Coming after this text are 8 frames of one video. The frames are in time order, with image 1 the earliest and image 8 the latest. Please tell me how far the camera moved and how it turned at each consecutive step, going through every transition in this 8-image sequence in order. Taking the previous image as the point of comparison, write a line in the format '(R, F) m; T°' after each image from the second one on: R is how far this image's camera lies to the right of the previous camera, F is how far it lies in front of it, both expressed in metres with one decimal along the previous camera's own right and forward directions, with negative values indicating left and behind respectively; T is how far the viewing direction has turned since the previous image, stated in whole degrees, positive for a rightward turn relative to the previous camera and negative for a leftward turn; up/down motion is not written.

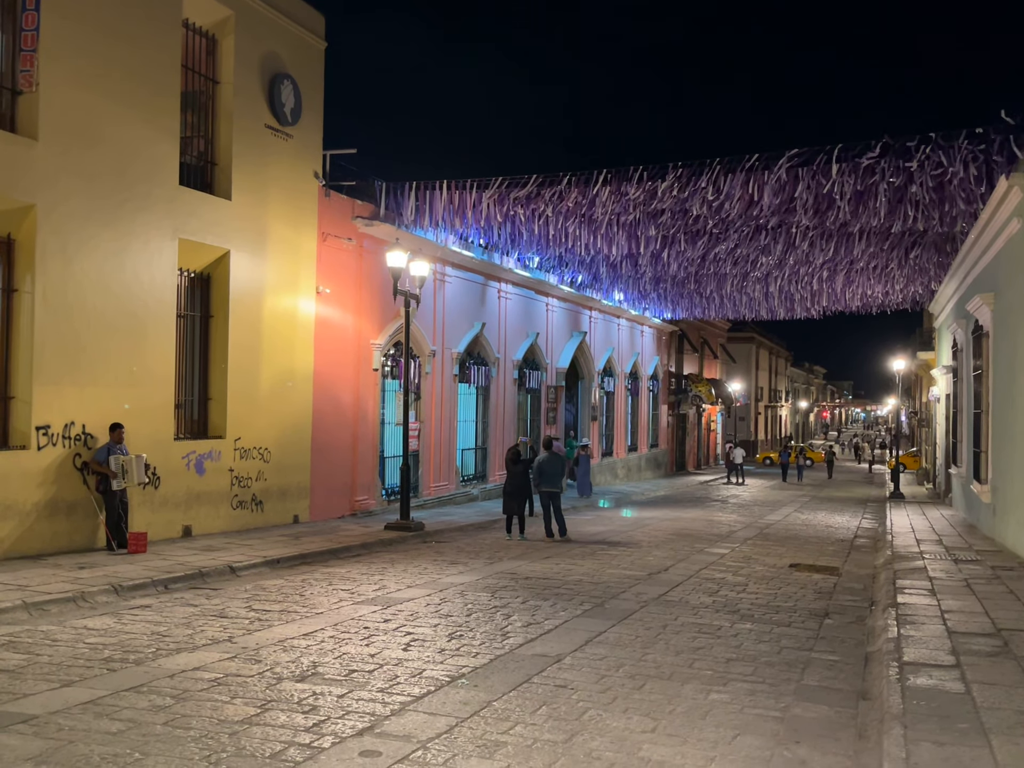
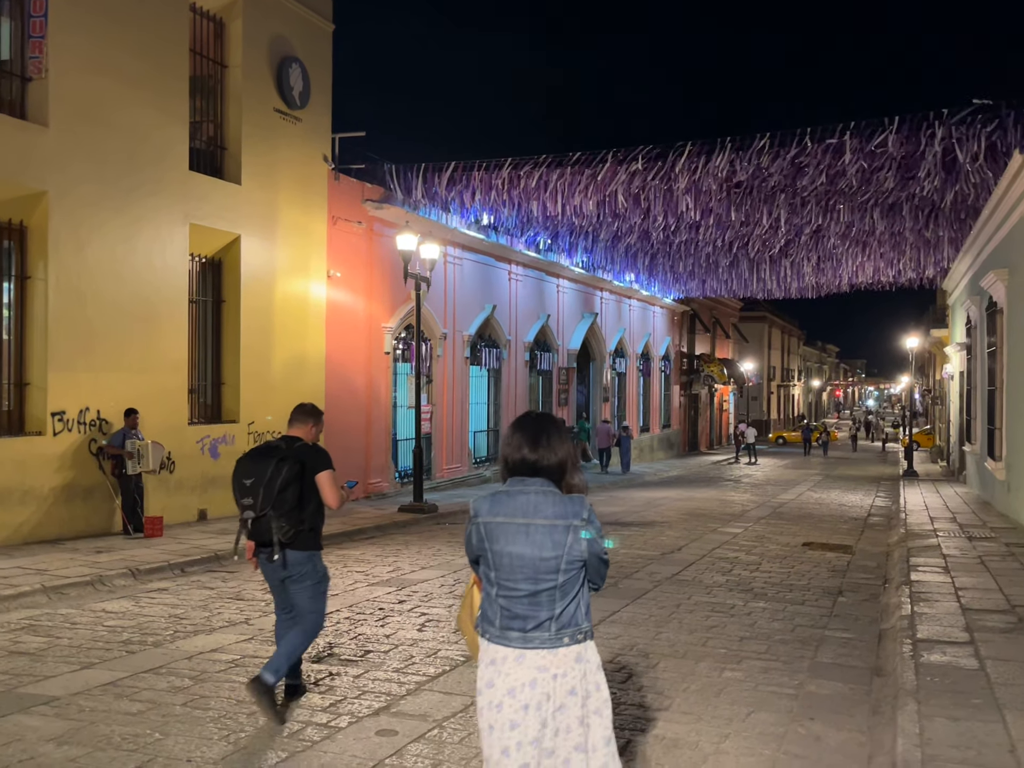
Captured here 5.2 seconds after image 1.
(0.0, 0.0) m; -1°
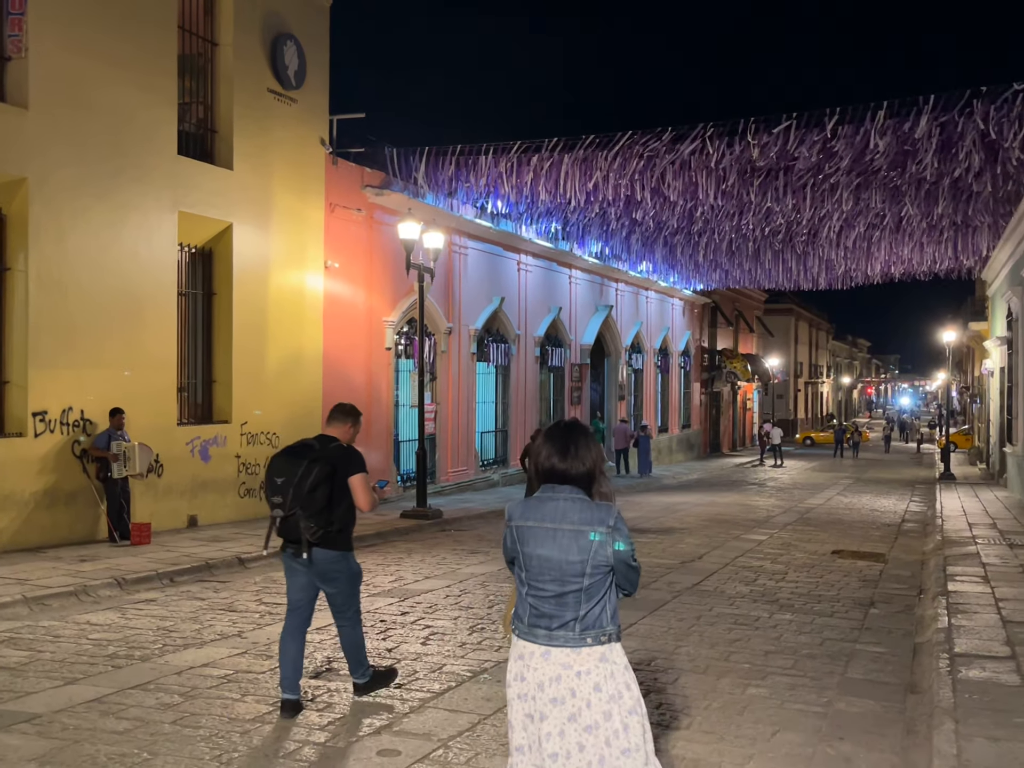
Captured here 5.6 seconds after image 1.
(0.0, +0.5) m; 0°
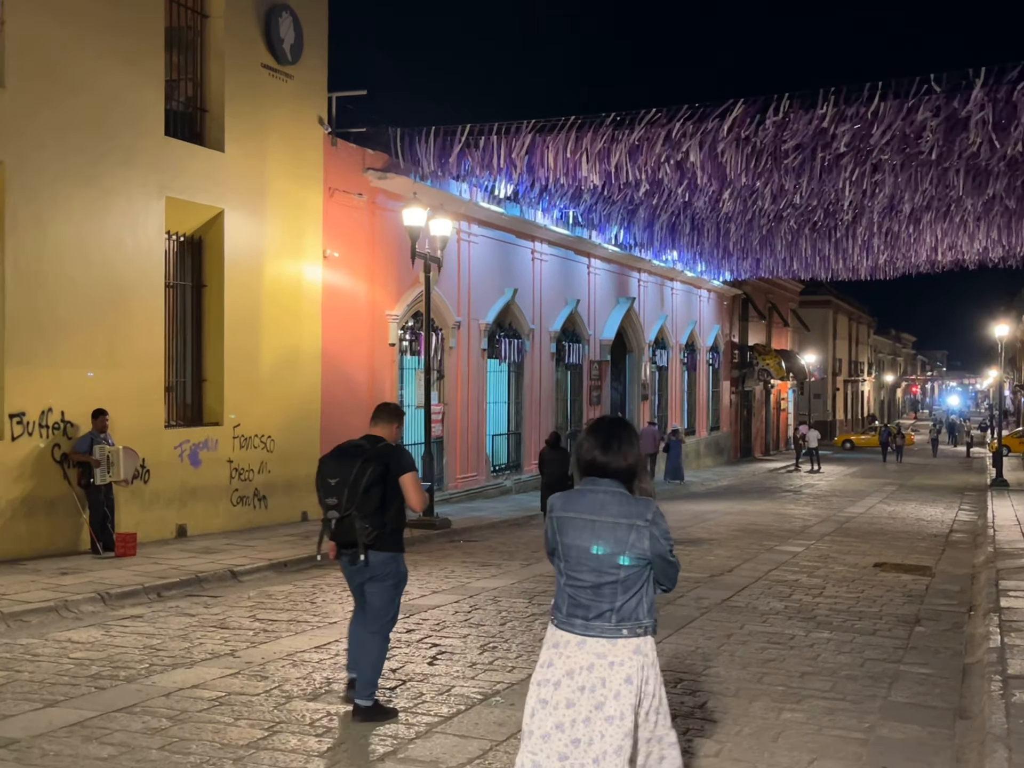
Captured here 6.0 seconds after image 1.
(0.0, +0.6) m; -1°
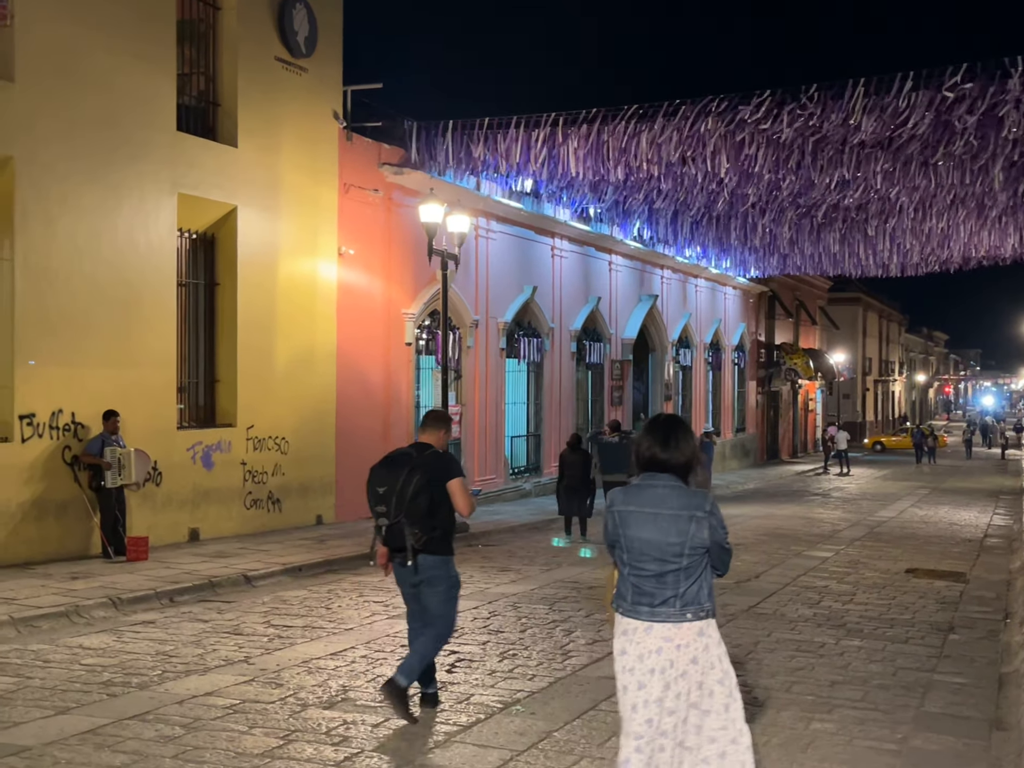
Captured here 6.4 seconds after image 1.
(-0.1, +0.2) m; -1°
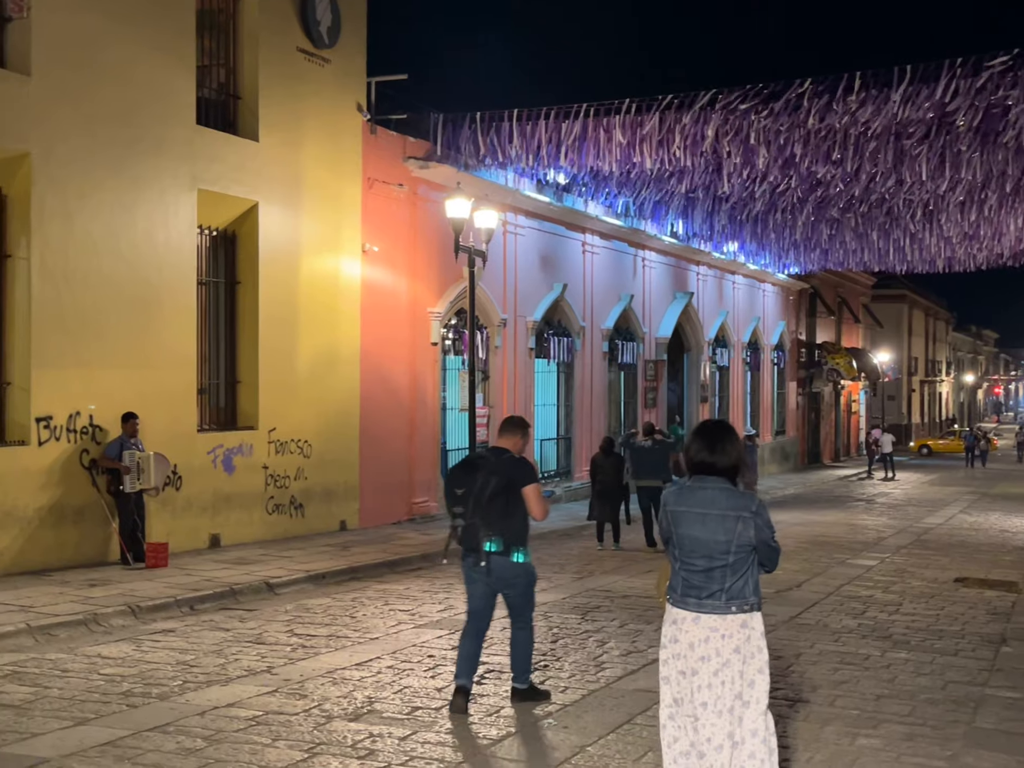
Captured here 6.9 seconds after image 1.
(-0.1, +0.3) m; -1°
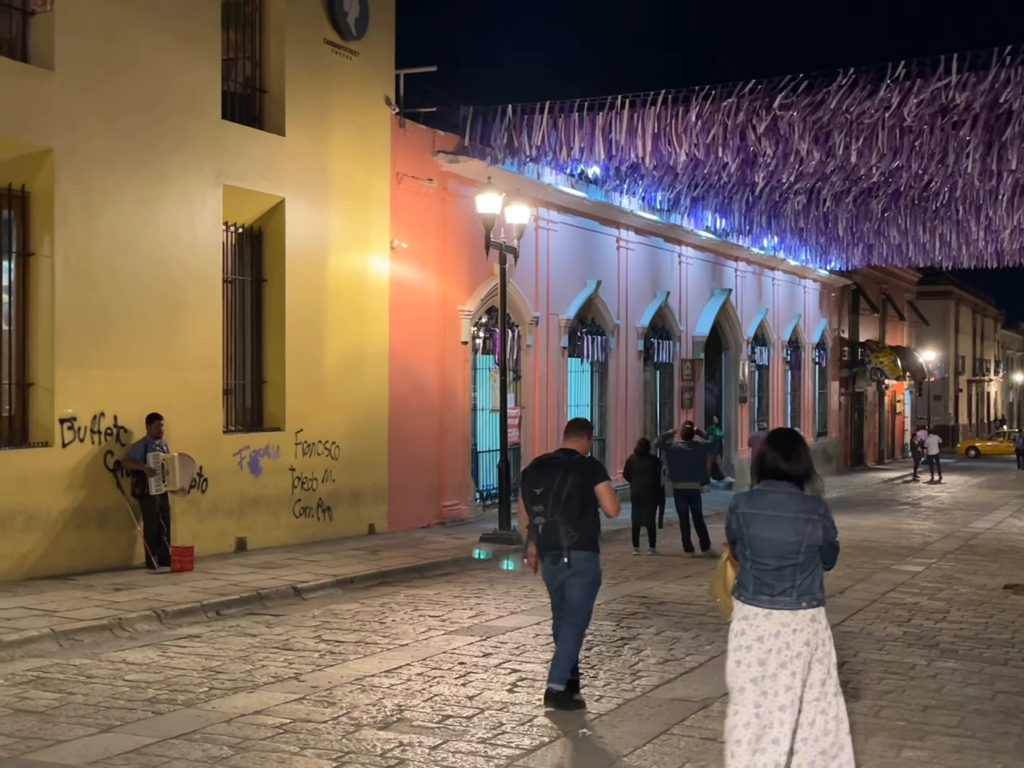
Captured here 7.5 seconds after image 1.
(-0.1, +0.2) m; -1°
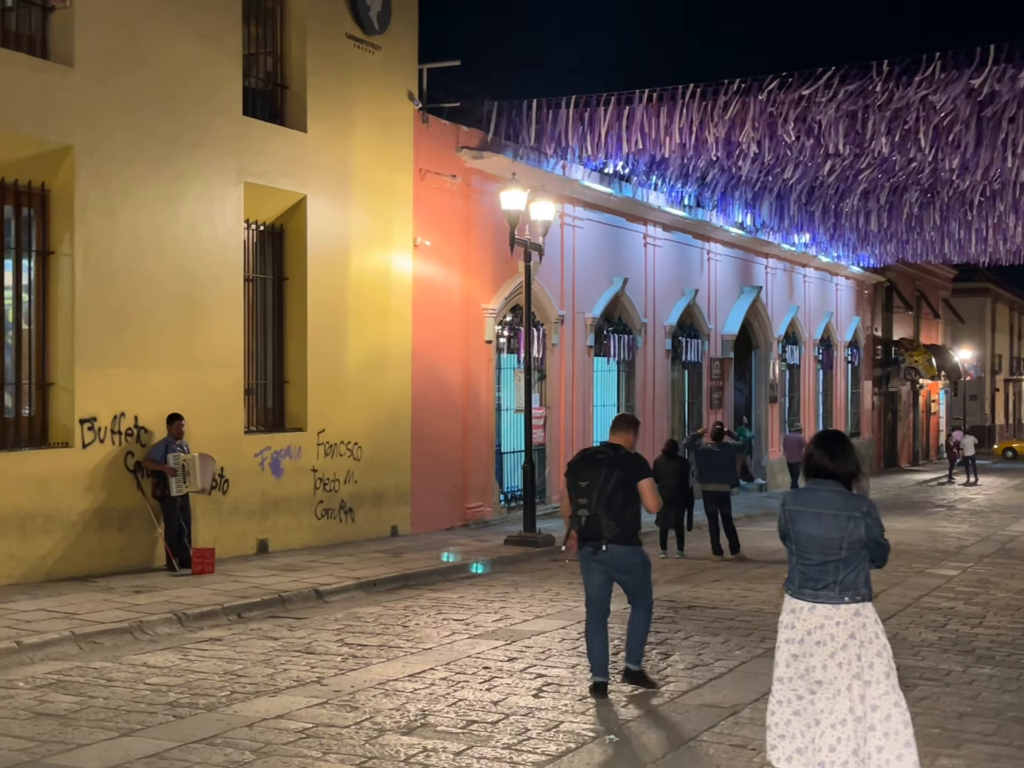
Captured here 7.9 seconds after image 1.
(-0.1, +0.1) m; -1°
